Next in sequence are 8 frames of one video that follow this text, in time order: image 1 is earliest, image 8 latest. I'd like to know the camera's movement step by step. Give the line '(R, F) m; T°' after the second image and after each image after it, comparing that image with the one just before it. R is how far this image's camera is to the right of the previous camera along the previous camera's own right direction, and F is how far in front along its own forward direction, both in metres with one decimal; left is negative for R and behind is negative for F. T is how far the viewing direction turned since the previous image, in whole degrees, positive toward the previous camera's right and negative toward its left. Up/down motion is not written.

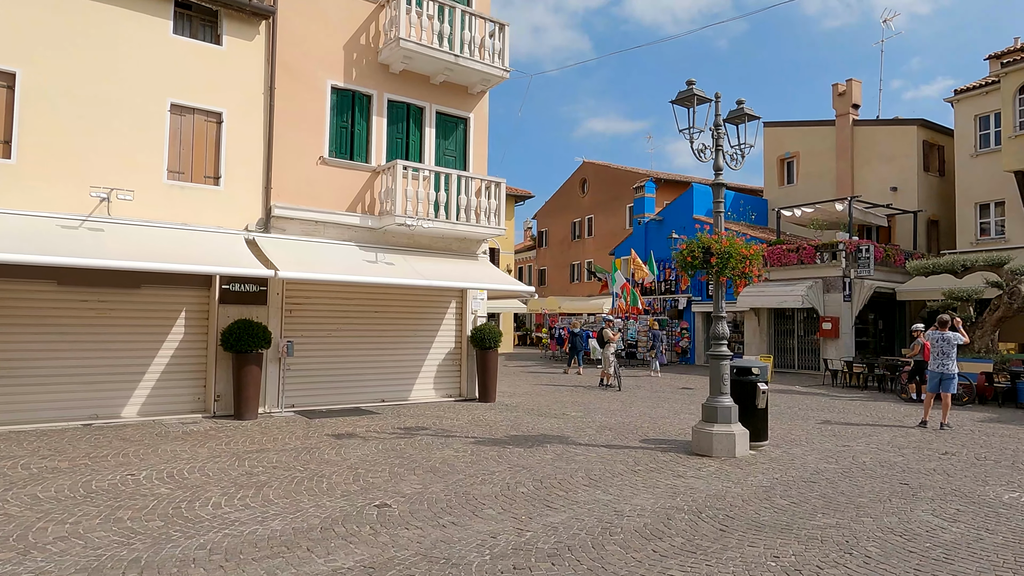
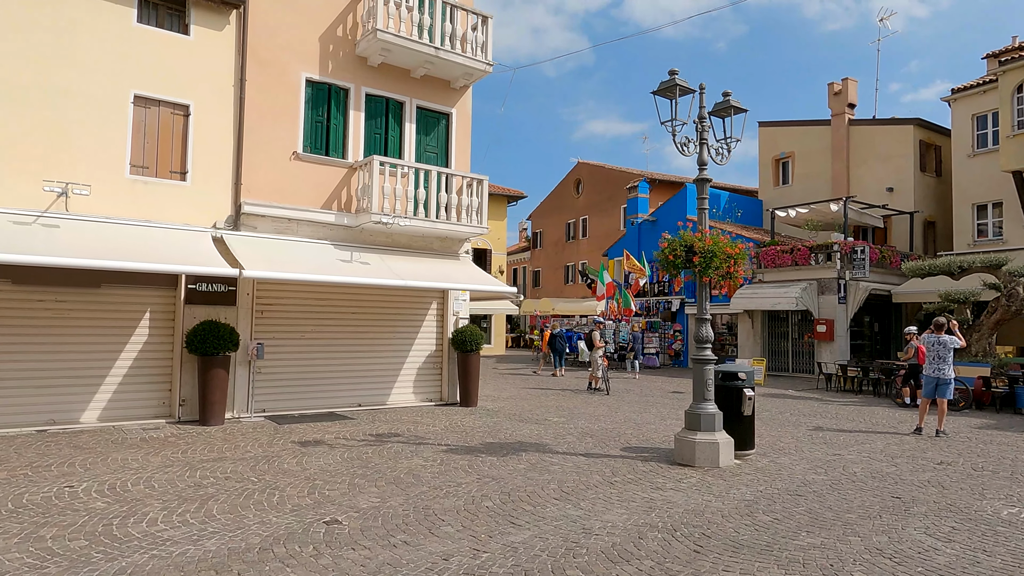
(+0.3, +0.4) m; 0°
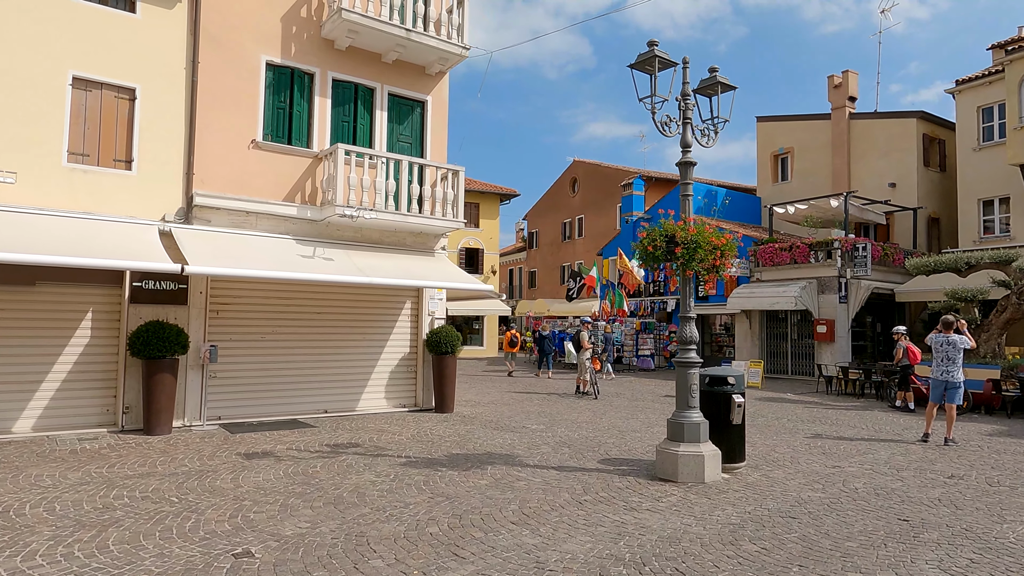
(+0.4, +0.8) m; 0°
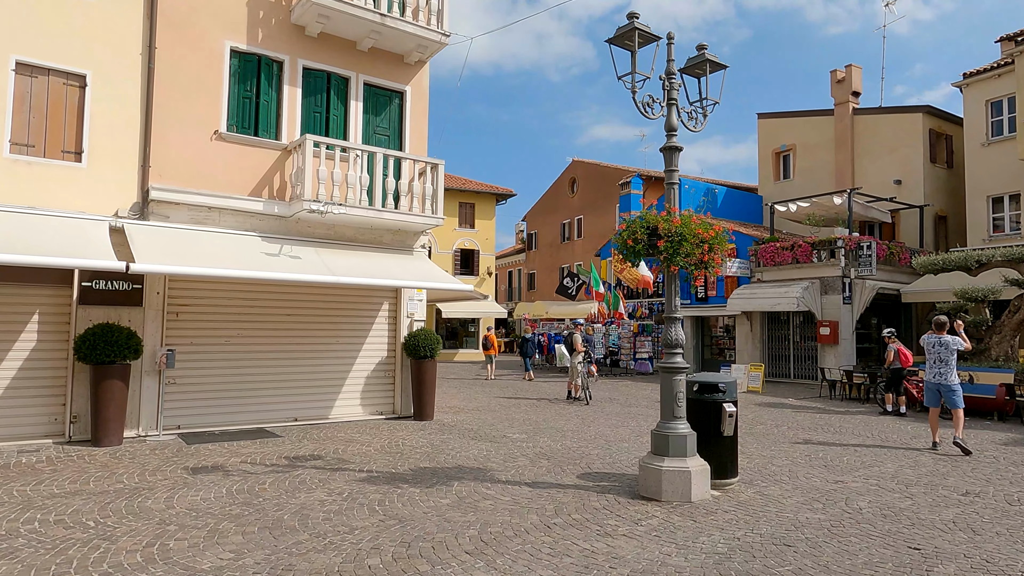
(+0.4, +0.7) m; 0°
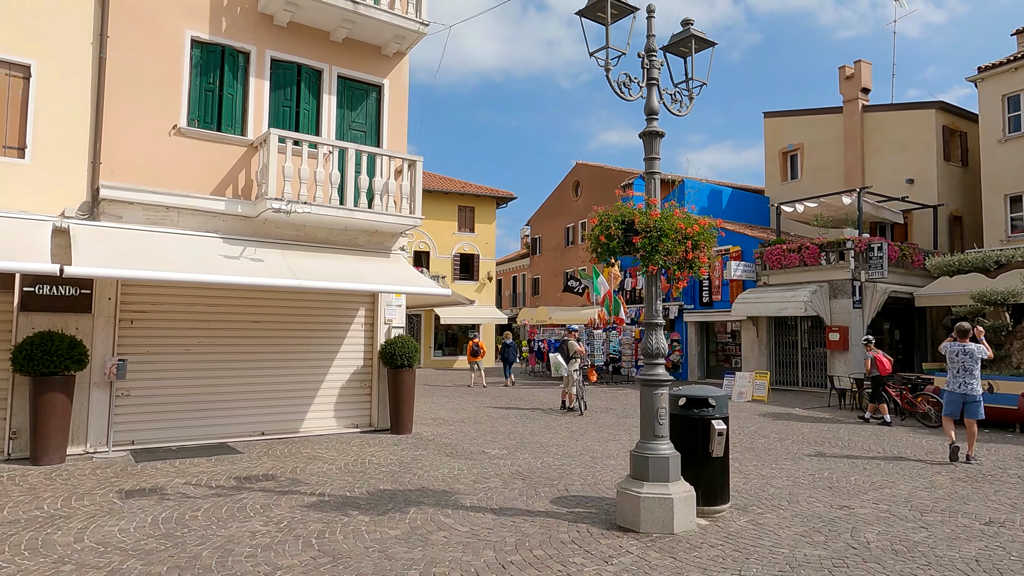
(+0.5, +0.7) m; -1°
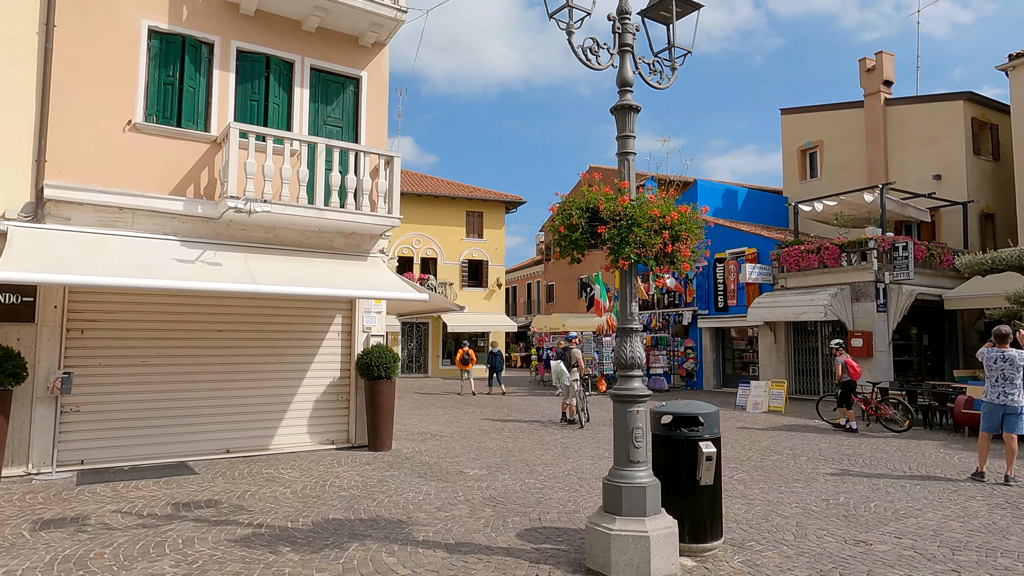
(+0.6, +0.9) m; -2°
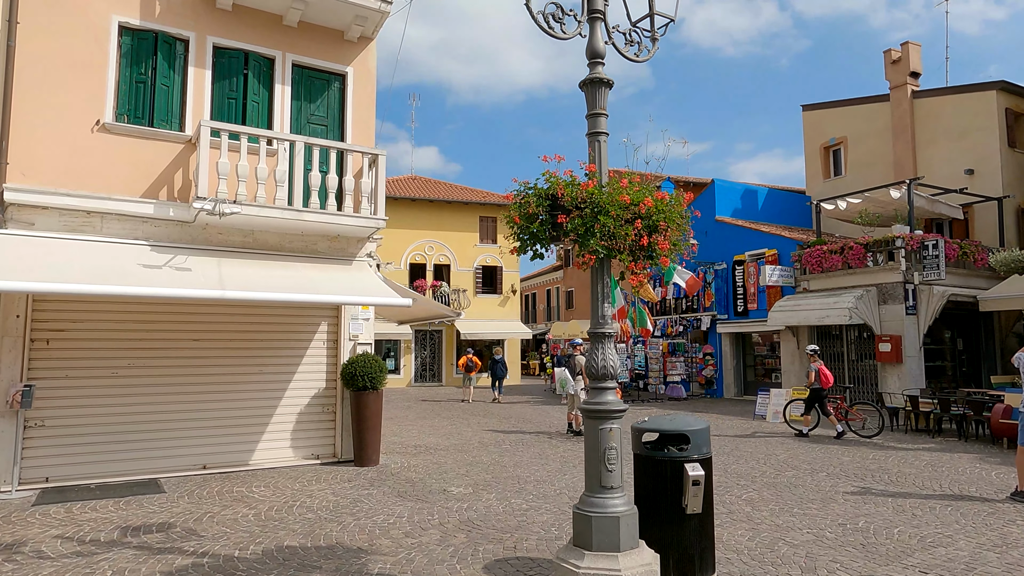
(+0.5, +0.6) m; -2°
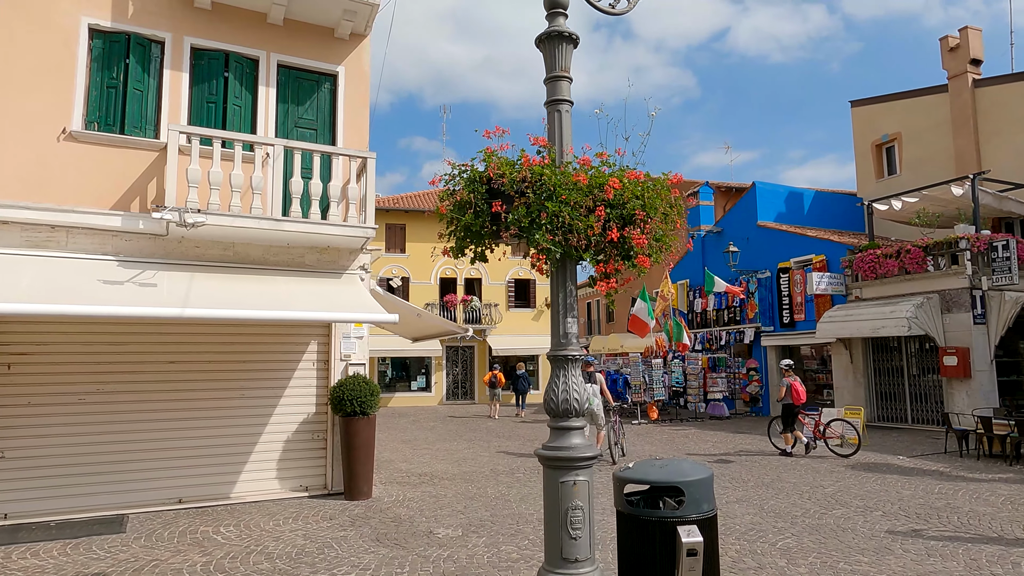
(+0.6, +1.0) m; -4°
